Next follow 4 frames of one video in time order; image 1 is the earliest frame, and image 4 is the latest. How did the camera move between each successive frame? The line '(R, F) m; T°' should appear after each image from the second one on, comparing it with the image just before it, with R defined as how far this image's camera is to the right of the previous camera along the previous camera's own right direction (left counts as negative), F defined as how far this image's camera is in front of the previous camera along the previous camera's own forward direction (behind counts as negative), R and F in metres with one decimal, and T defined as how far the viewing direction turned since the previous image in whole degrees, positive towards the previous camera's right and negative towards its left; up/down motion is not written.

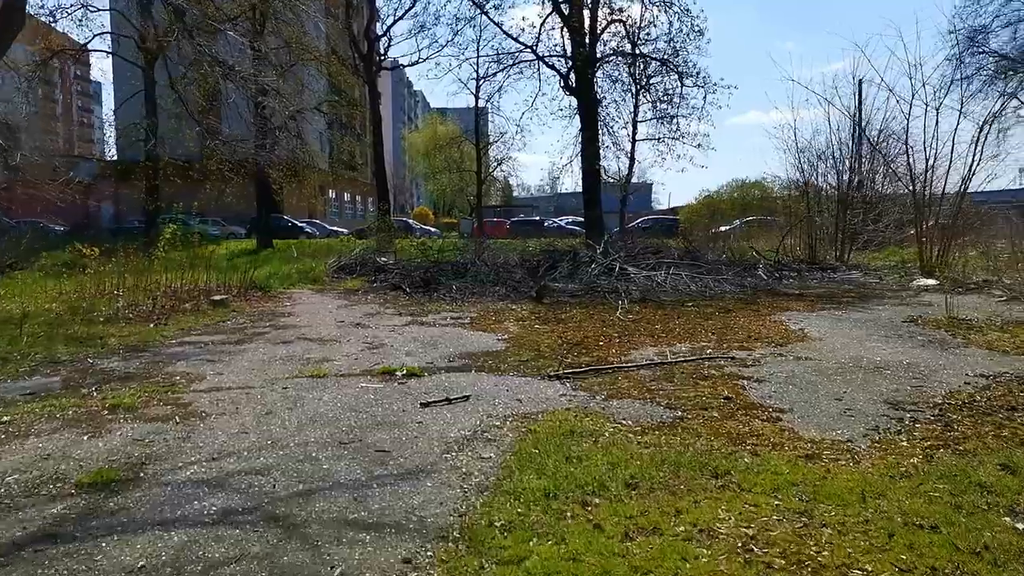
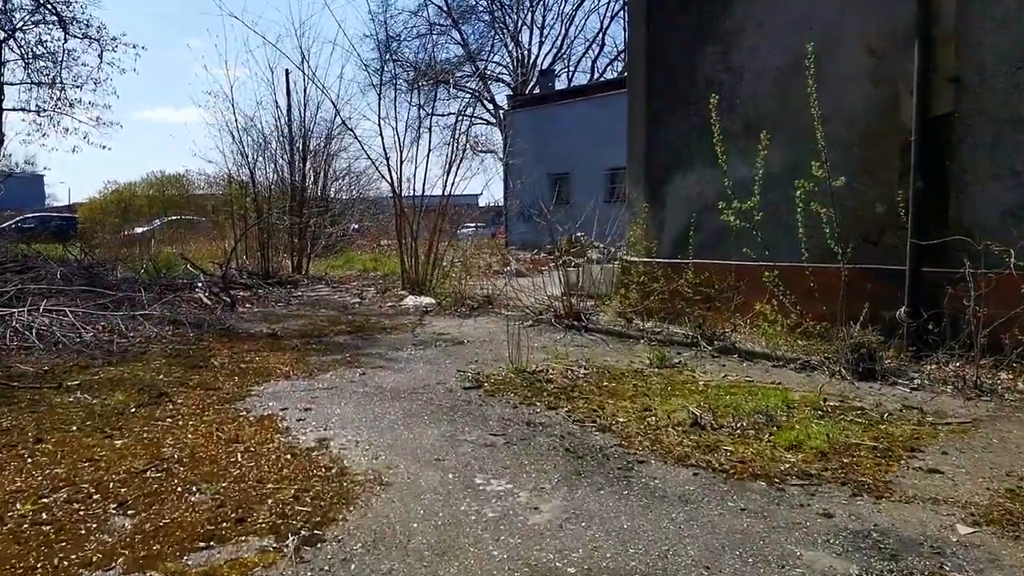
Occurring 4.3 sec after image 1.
(+1.1, +3.9) m; +42°
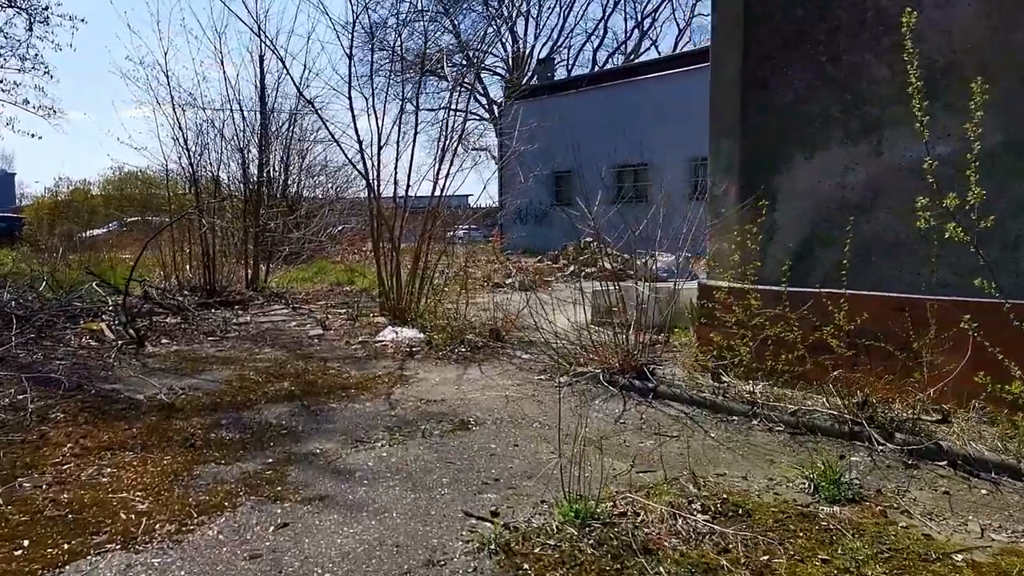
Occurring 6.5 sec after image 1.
(-0.2, +2.3) m; +1°
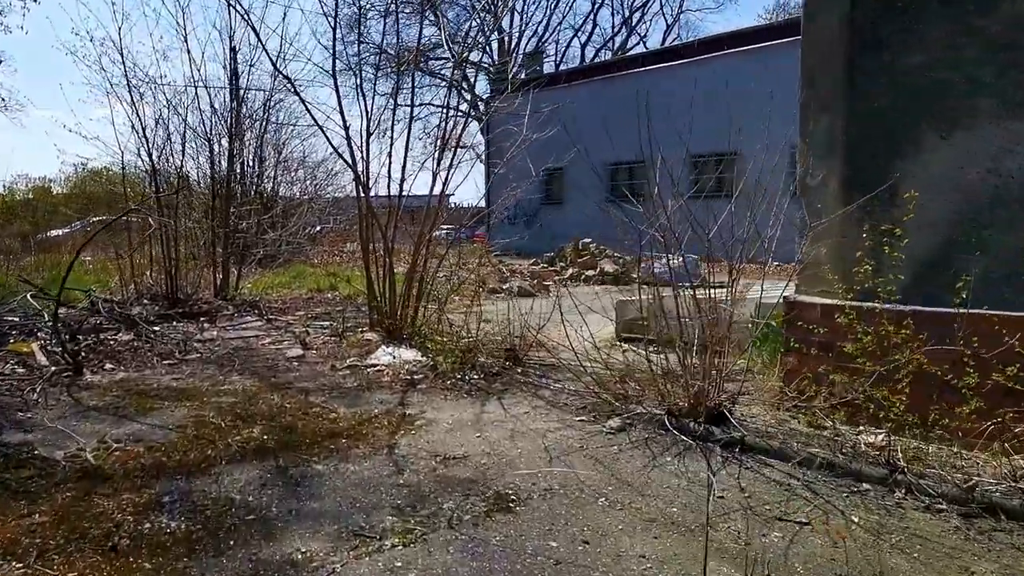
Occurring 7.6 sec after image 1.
(-0.3, +1.1) m; +2°
